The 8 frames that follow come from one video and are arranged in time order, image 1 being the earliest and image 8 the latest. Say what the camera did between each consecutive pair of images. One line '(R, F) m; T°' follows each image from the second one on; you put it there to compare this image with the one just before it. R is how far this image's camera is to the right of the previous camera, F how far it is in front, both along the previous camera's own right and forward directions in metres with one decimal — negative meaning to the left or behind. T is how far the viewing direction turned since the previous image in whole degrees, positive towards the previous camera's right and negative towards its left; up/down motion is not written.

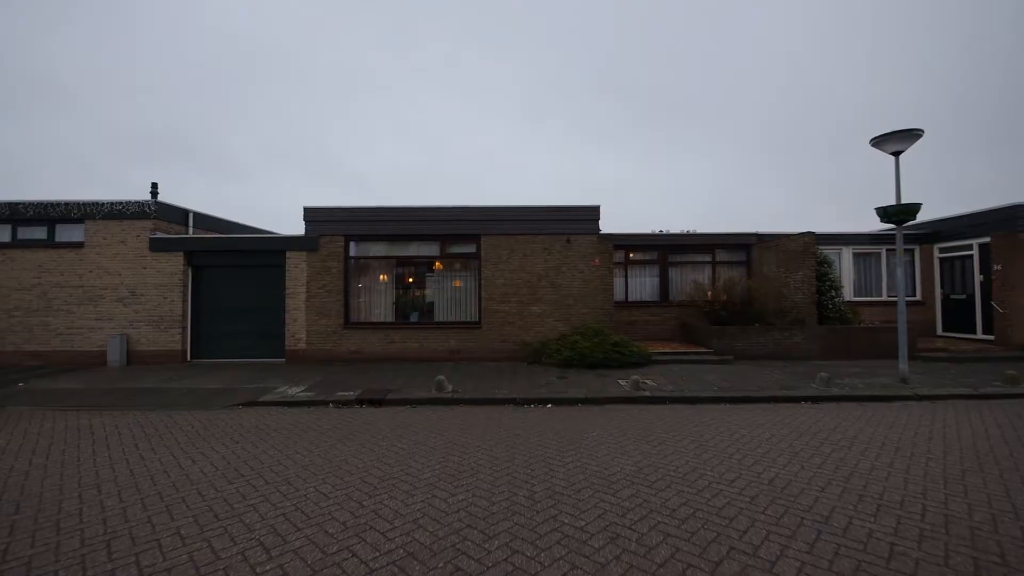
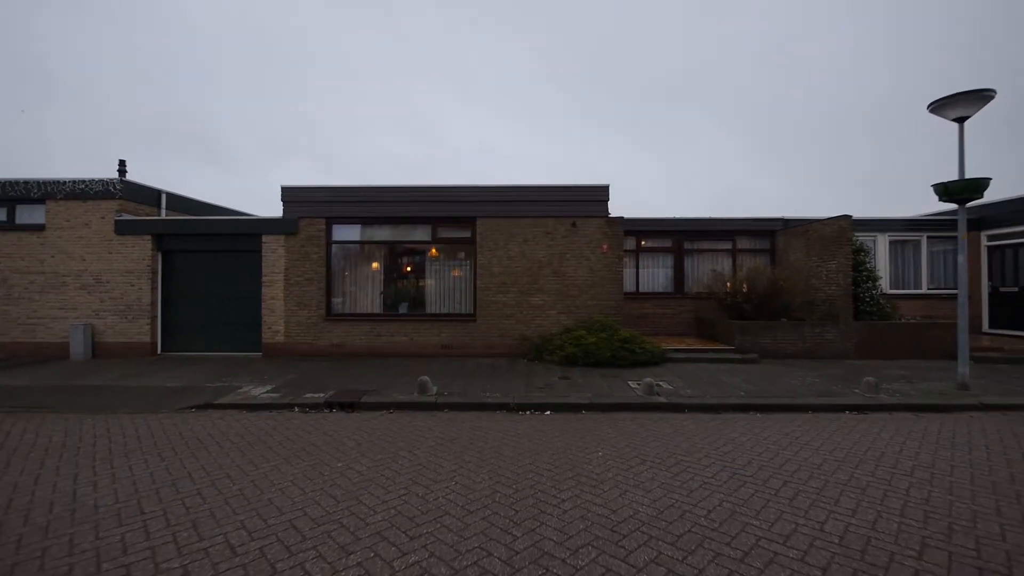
(+0.2, +1.3) m; -1°
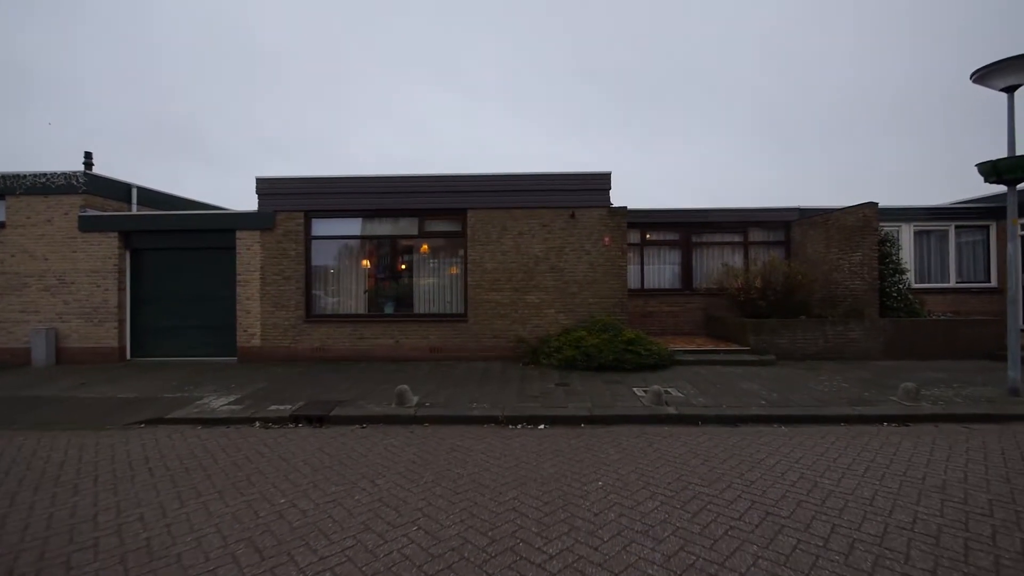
(+0.2, +0.9) m; -1°
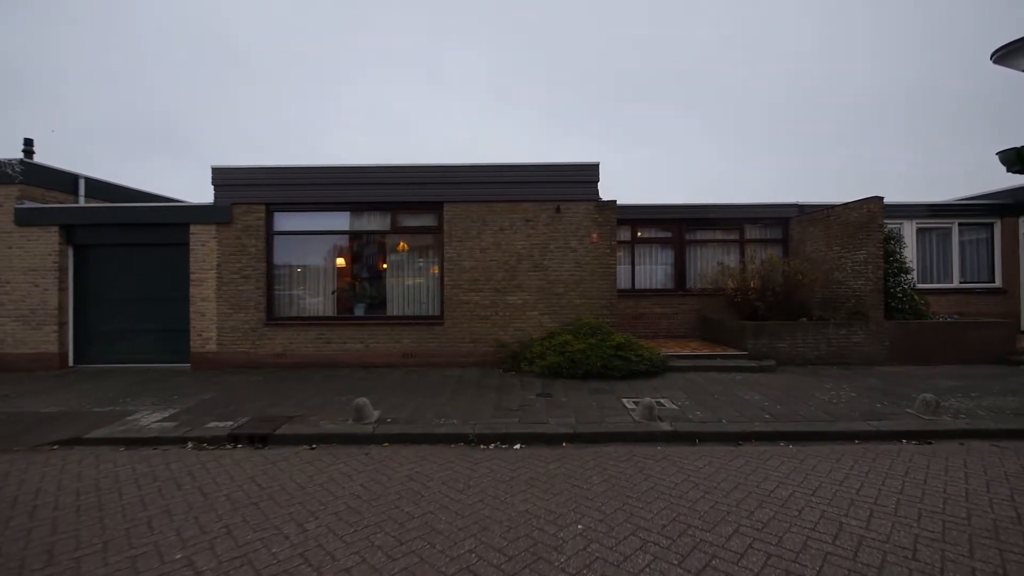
(+0.2, +0.8) m; +1°
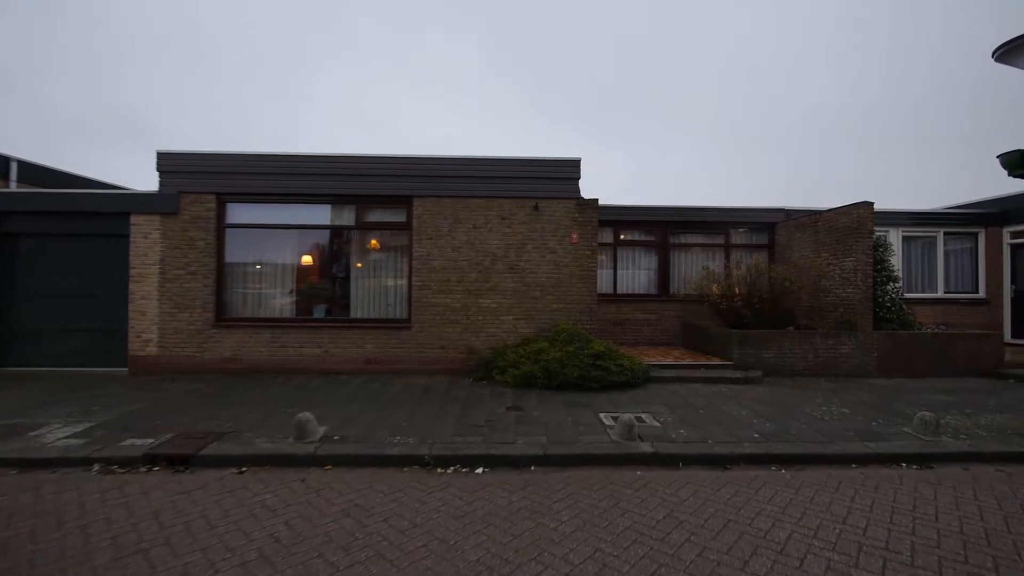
(+0.2, +0.7) m; +2°
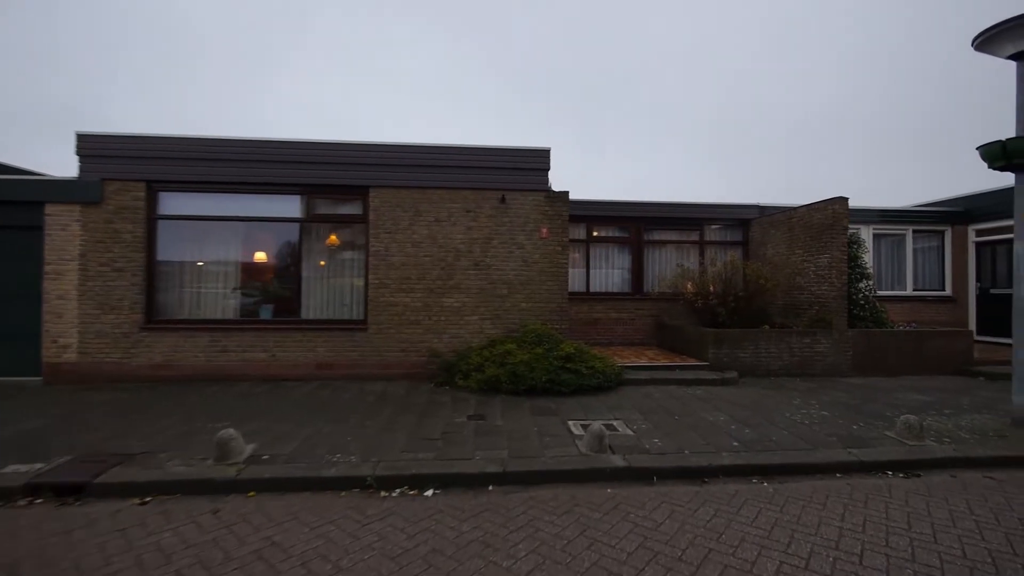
(+0.2, +0.6) m; +3°
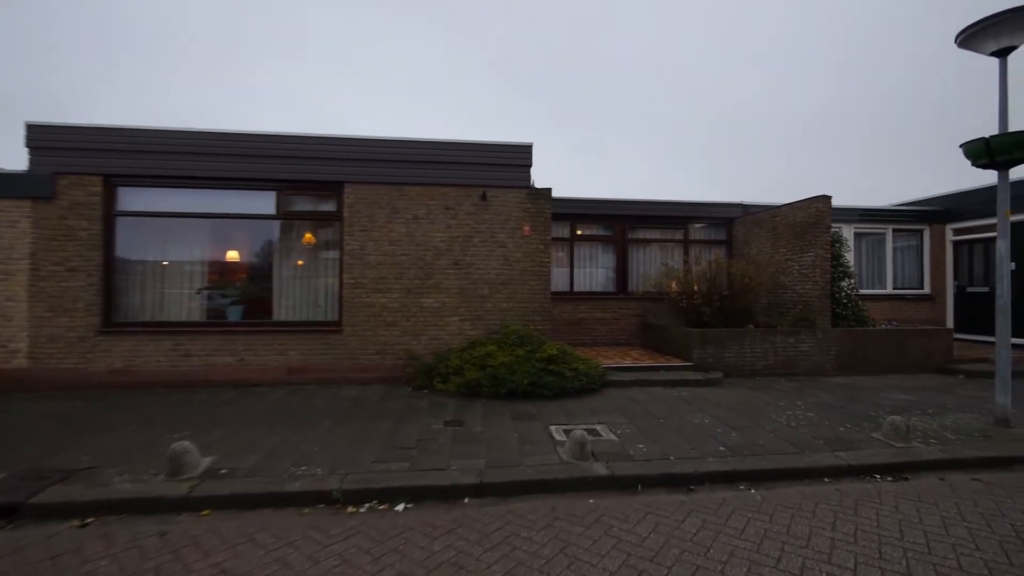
(+0.1, +0.3) m; +2°
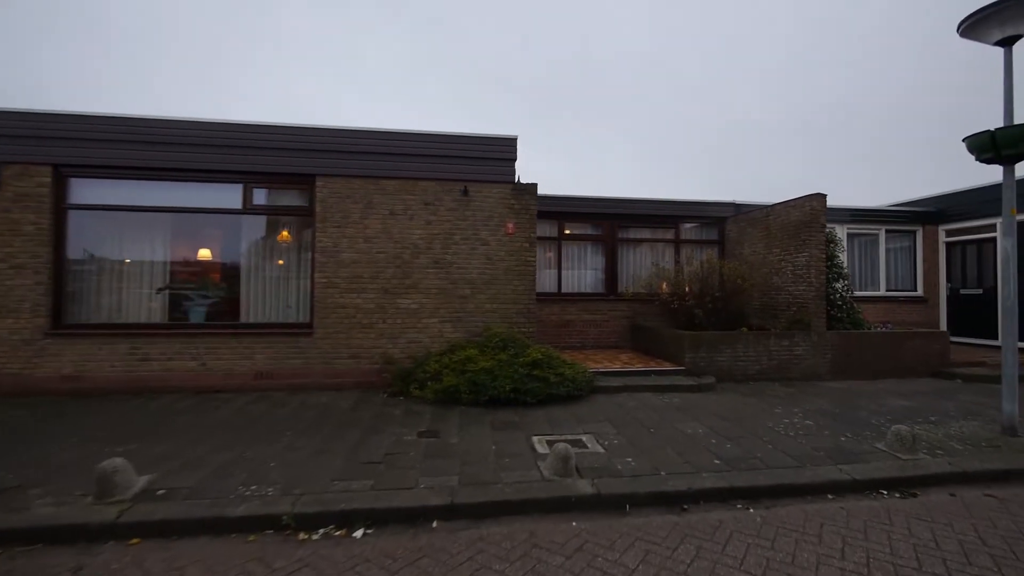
(+0.1, +0.4) m; +1°
